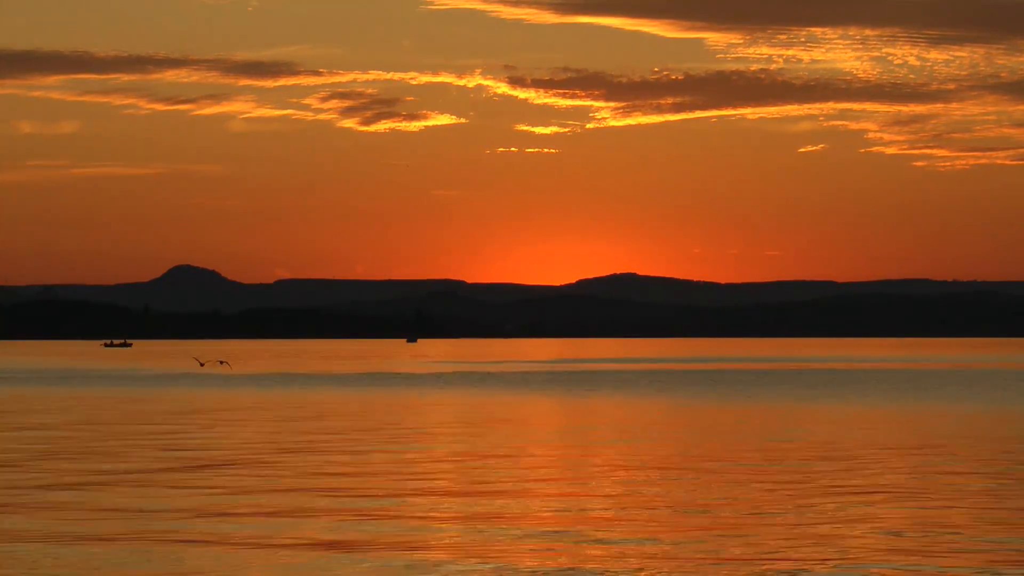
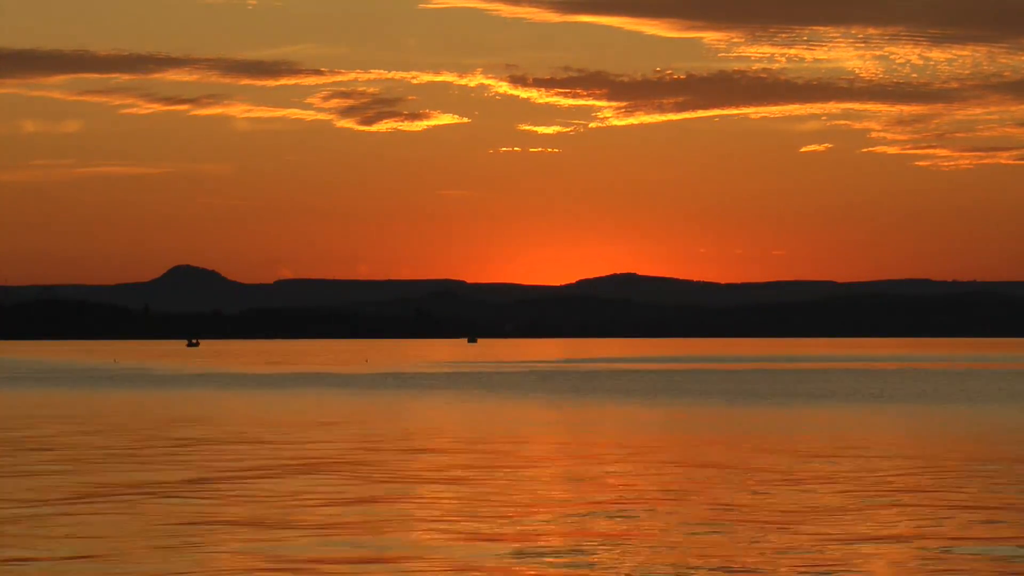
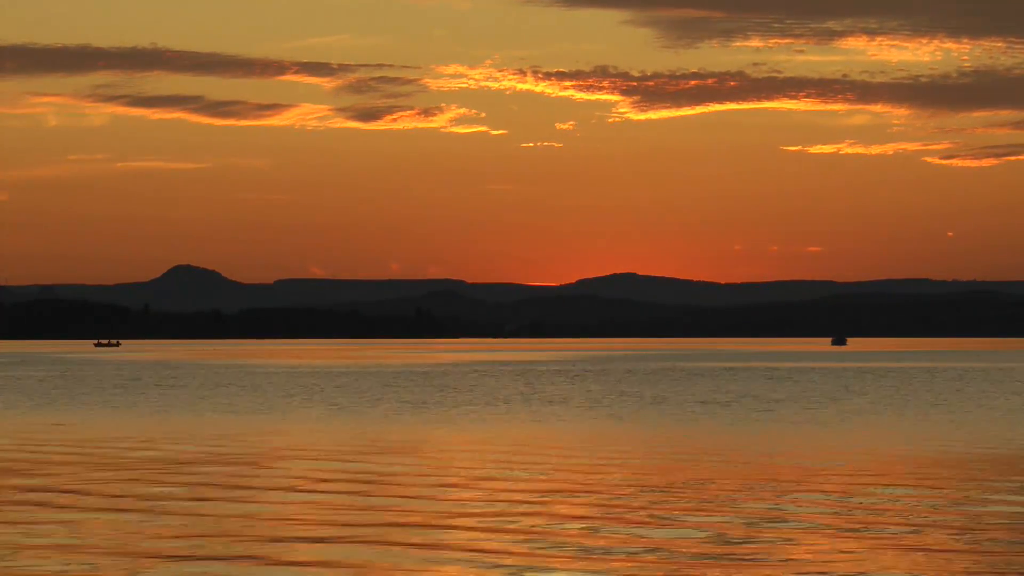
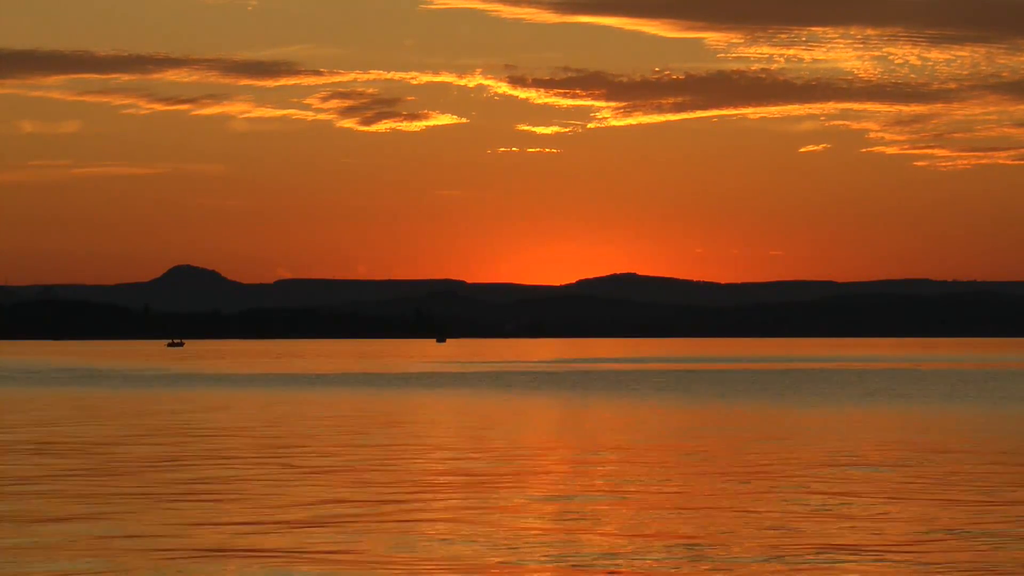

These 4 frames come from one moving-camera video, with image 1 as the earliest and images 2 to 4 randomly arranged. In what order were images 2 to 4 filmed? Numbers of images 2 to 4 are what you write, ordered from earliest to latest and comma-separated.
4, 2, 3
